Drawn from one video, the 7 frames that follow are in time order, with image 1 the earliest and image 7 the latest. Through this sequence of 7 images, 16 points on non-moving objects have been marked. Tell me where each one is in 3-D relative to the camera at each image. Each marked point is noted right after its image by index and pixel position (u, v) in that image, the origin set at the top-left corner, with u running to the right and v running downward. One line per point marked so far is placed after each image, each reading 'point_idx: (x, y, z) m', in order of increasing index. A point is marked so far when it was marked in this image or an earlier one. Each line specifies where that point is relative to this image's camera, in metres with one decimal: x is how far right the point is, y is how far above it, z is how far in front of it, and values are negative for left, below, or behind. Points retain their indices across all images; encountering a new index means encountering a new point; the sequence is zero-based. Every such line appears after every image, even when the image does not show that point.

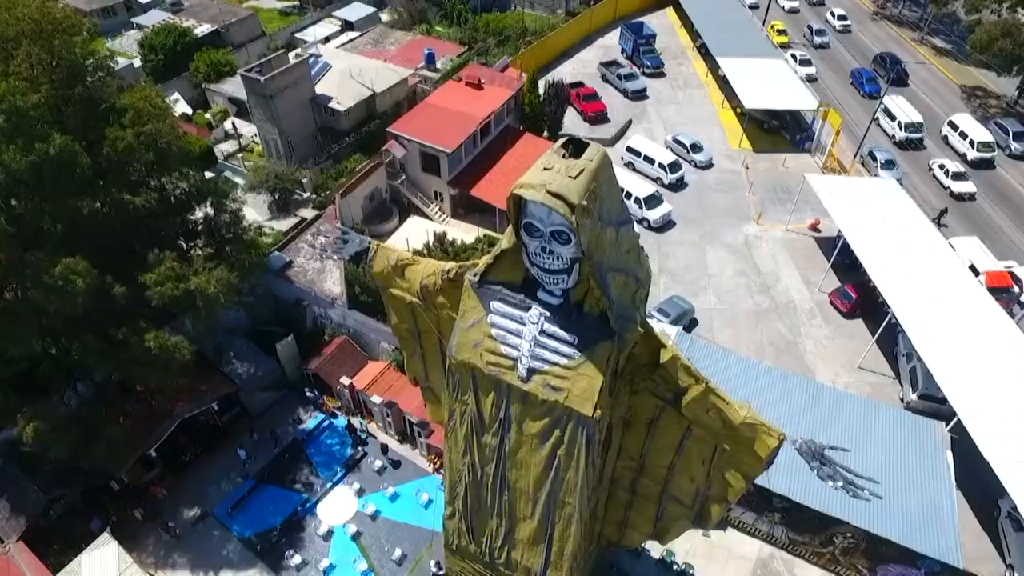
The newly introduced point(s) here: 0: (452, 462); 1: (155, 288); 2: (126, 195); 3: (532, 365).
0: (-1.6, -4.6, +13.1) m
1: (-12.0, +0.1, +16.6) m
2: (-13.5, +3.3, +17.3) m
3: (+0.4, -1.6, +10.2) m
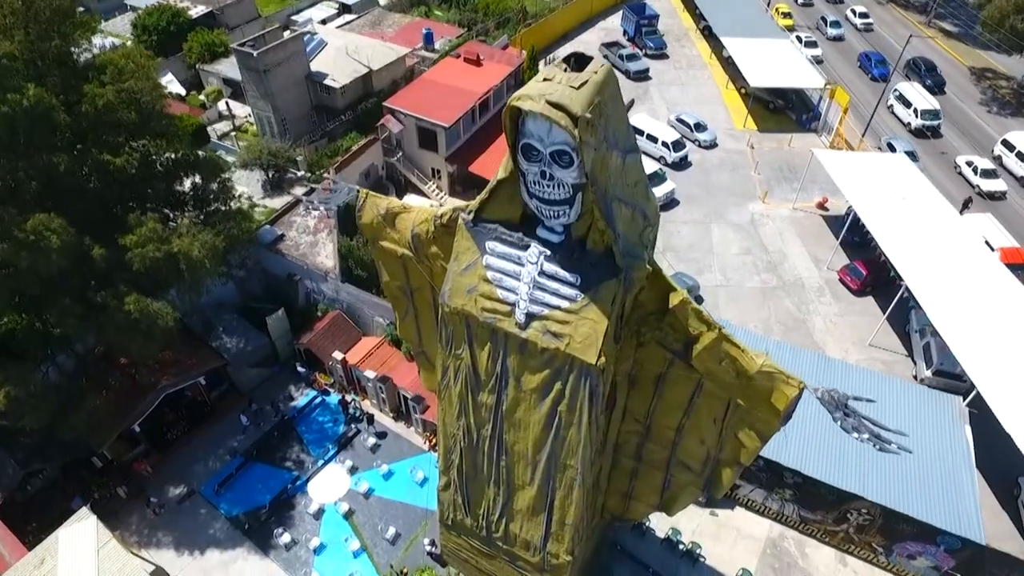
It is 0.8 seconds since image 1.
0: (-1.6, -3.5, +12.4) m
1: (-12.0, +1.3, +15.9) m
2: (-13.5, +4.4, +16.5) m
3: (+0.4, -0.4, +9.4) m
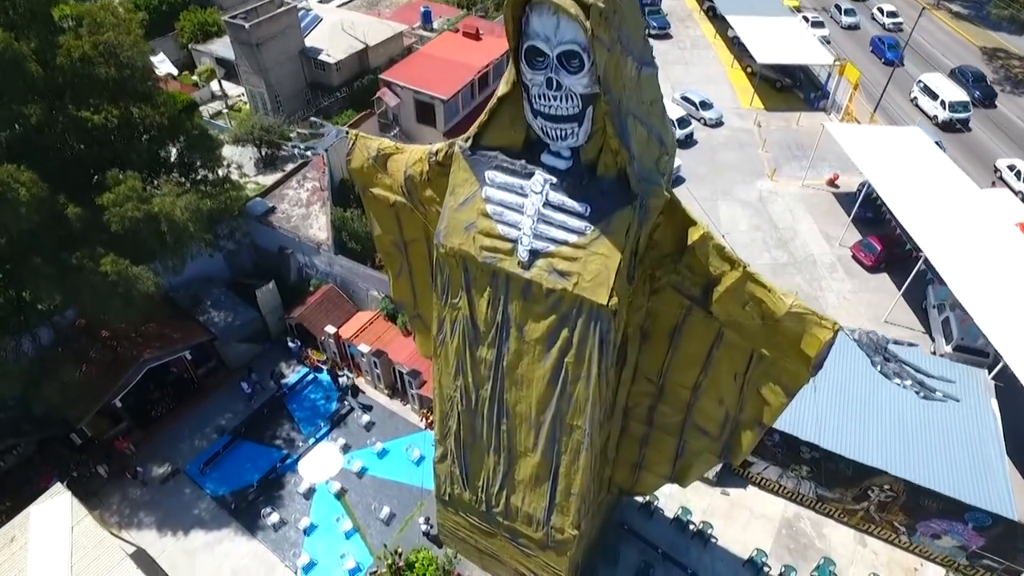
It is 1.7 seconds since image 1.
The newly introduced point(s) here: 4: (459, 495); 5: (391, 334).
0: (-1.6, -2.3, +11.5) m
1: (-12.0, +2.4, +14.9) m
2: (-13.5, +5.6, +15.6) m
3: (+0.4, +0.7, +8.5) m
4: (-1.4, -5.6, +13.3) m
5: (-4.8, -1.8, +19.5) m
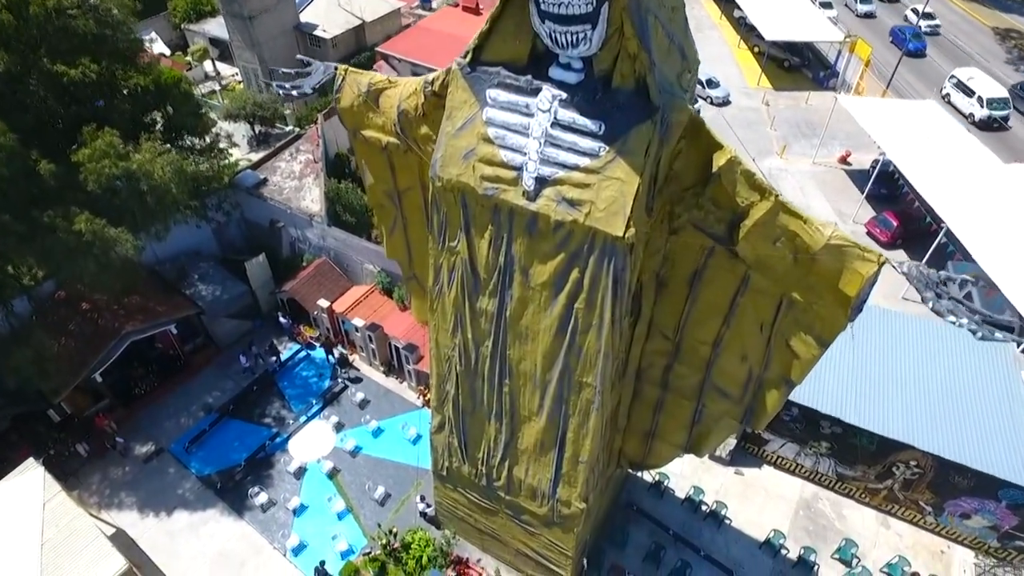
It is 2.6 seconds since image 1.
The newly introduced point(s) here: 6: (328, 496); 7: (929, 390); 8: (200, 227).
0: (-1.5, -1.3, +10.6) m
1: (-12.0, +3.5, +14.0) m
2: (-13.4, +6.6, +14.7) m
3: (+0.5, +1.8, +7.6) m
4: (-1.4, -4.5, +12.4) m
5: (-4.7, -0.8, +18.6) m
6: (-5.9, -6.6, +15.7) m
7: (+12.4, -3.1, +14.8) m
8: (-12.5, +2.4, +19.8) m
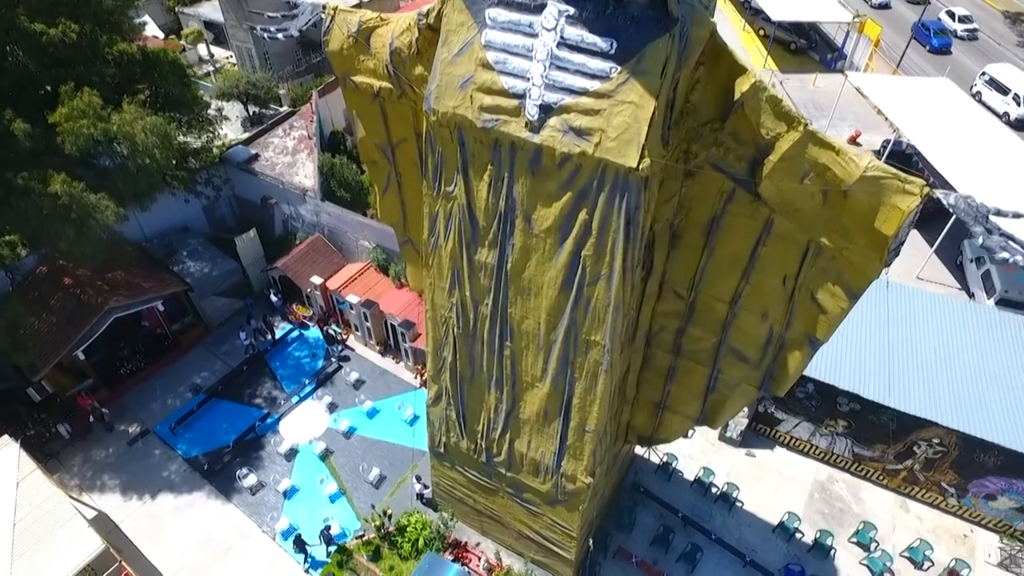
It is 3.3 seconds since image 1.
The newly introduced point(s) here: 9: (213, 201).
0: (-1.5, -0.4, +9.8) m
1: (-11.9, +4.3, +13.3) m
2: (-13.4, +7.5, +14.0) m
3: (+0.5, +2.6, +6.9) m
4: (-1.3, -3.7, +11.7) m
5: (-4.7, +0.1, +17.9) m
6: (-5.8, -5.8, +15.0) m
7: (+12.5, -2.2, +14.1) m
8: (-12.5, +3.3, +19.1) m
9: (-11.8, +3.4, +19.6) m
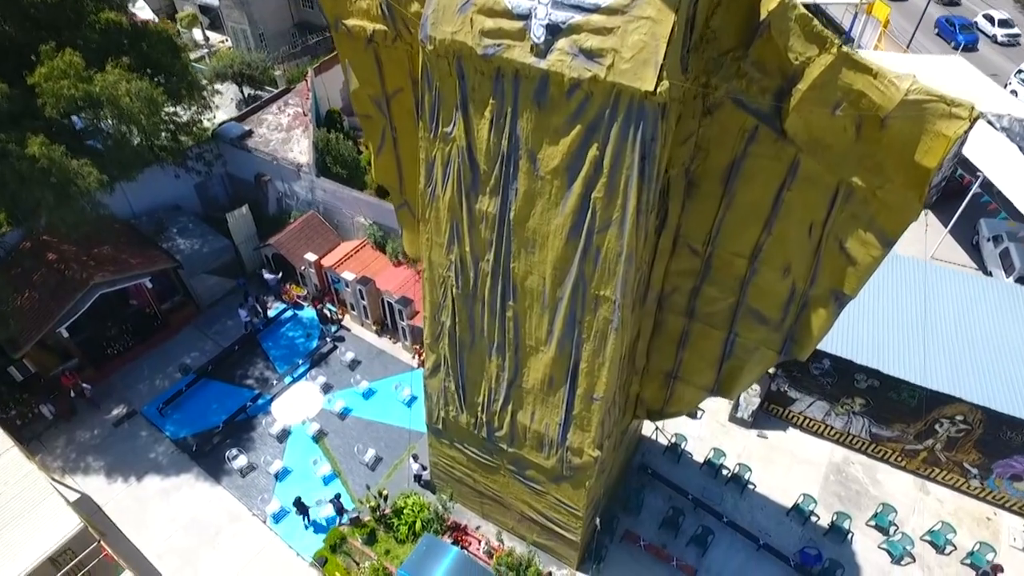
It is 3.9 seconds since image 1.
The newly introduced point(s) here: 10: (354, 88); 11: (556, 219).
0: (-1.5, +0.4, +9.2) m
1: (-11.9, +5.1, +12.7) m
2: (-13.3, +8.2, +13.4) m
3: (+0.5, +3.4, +6.3) m
4: (-1.3, -2.9, +11.1) m
5: (-4.6, +0.9, +17.2) m
6: (-5.8, -5.0, +14.4) m
7: (+12.5, -1.5, +13.4) m
8: (-12.4, +4.1, +18.5) m
9: (-11.8, +4.2, +18.9) m
10: (-3.1, +4.0, +9.8) m
11: (+0.7, +1.1, +7.5) m
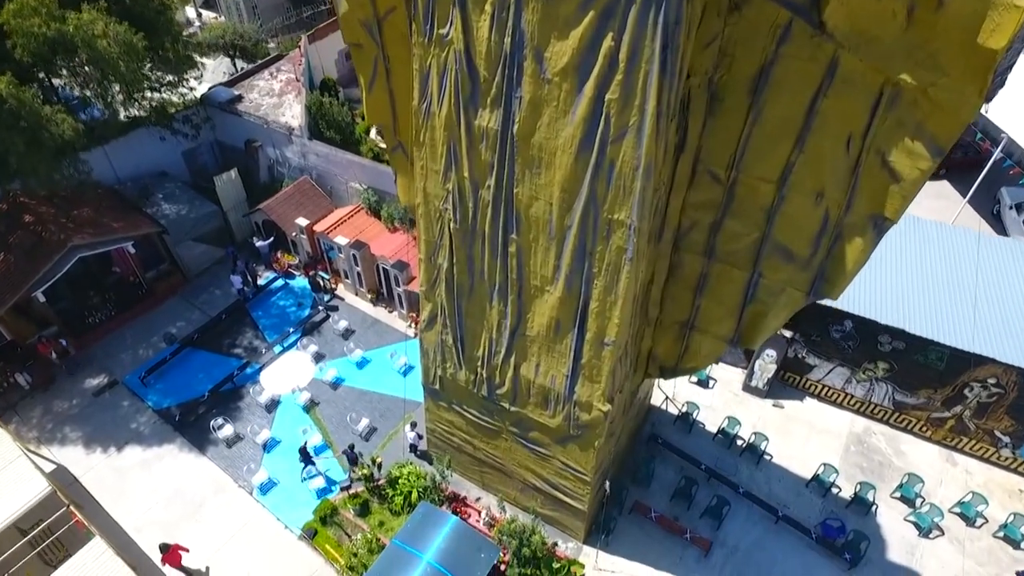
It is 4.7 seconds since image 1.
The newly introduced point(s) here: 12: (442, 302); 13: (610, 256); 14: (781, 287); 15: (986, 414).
0: (-1.4, +1.4, +8.4) m
1: (-11.8, +6.2, +11.9) m
2: (-13.3, +9.3, +12.6) m
3: (+0.6, +4.5, +5.5) m
4: (-1.2, -1.8, +10.3) m
5: (-4.6, +2.0, +16.4) m
6: (-5.7, -3.9, +13.6) m
7: (+12.6, -0.4, +12.6) m
8: (-12.4, +5.1, +17.7) m
9: (-11.7, +5.3, +18.1) m
10: (-3.1, +5.1, +9.0) m
11: (+0.7, +2.2, +6.7) m
12: (-1.3, -0.2, +9.4) m
13: (+1.5, +0.5, +7.4) m
14: (+4.4, +0.1, +8.1) m
15: (+11.9, -3.2, +12.5) m
